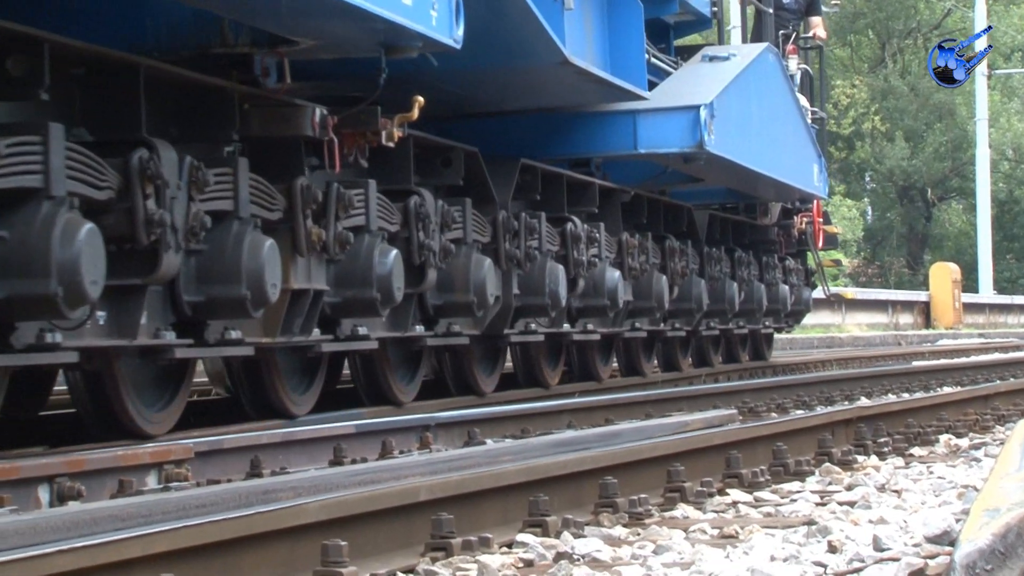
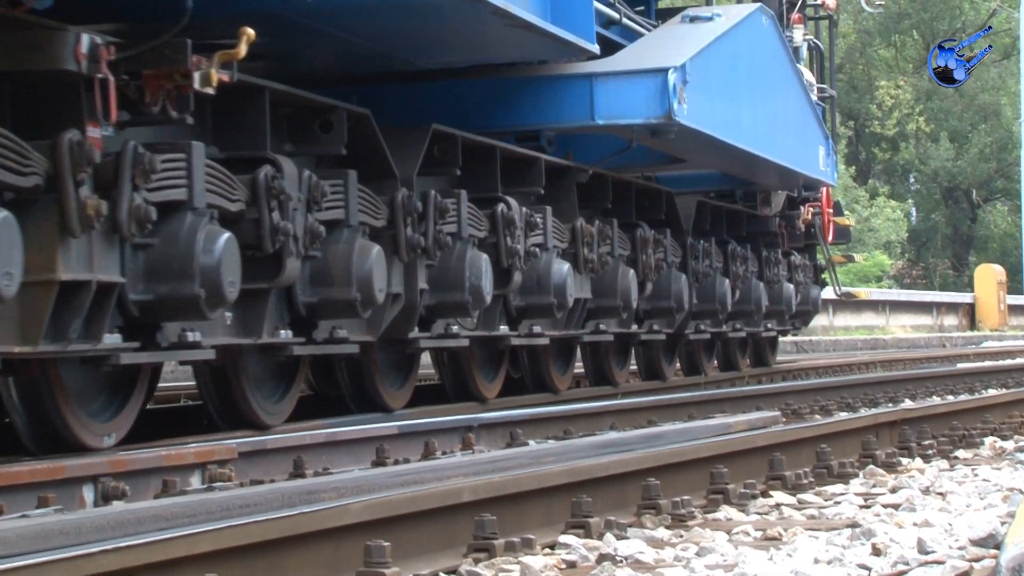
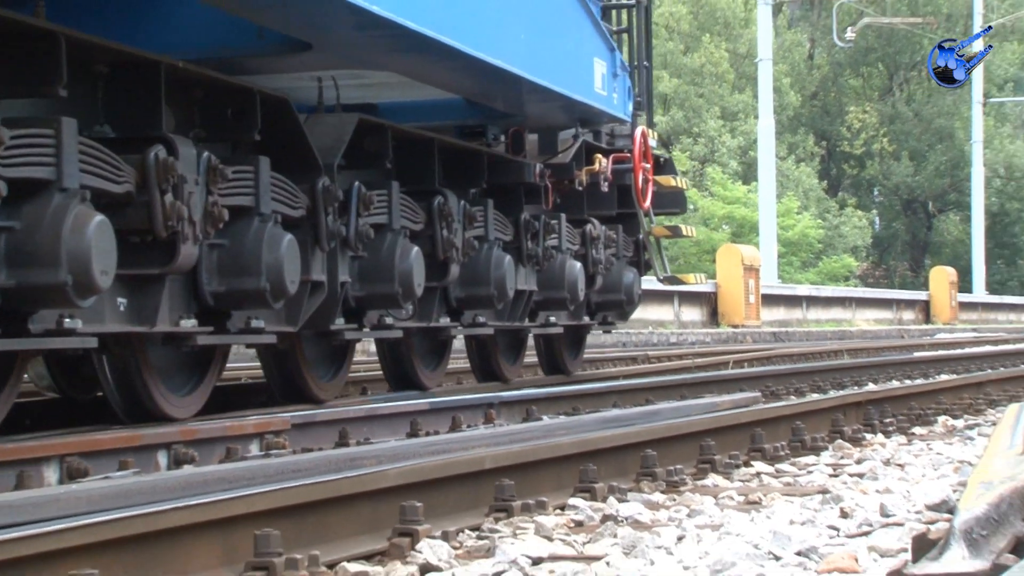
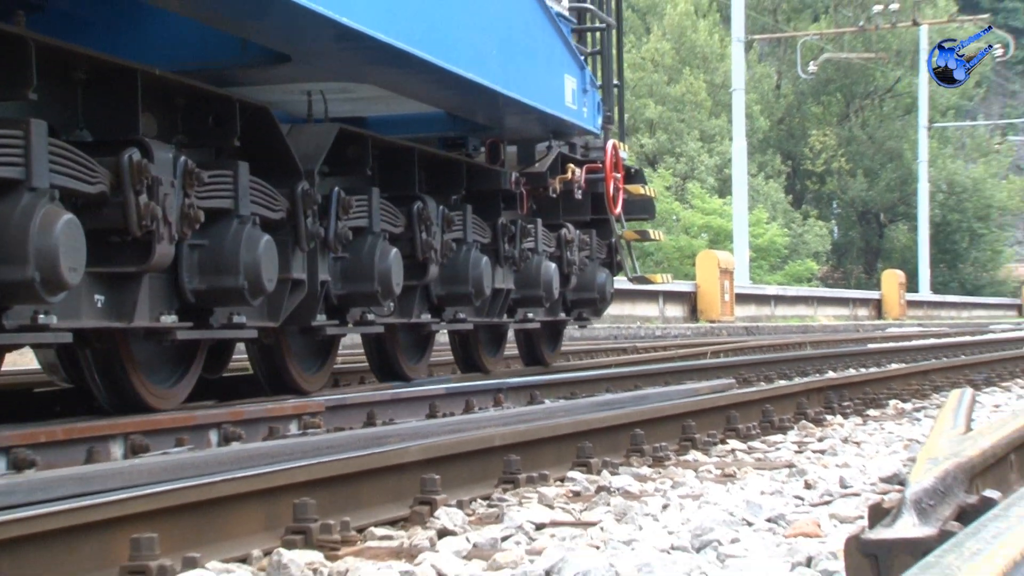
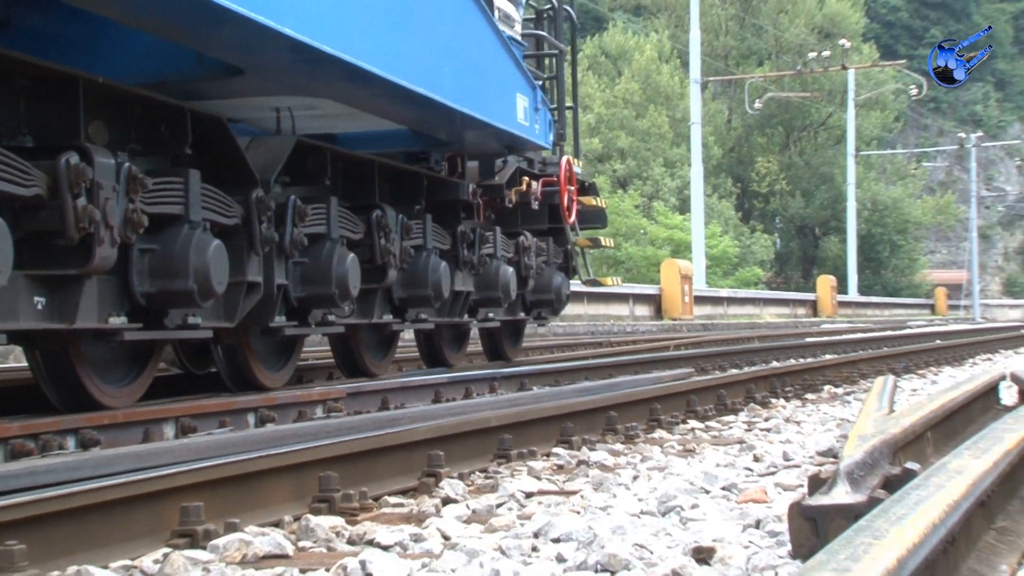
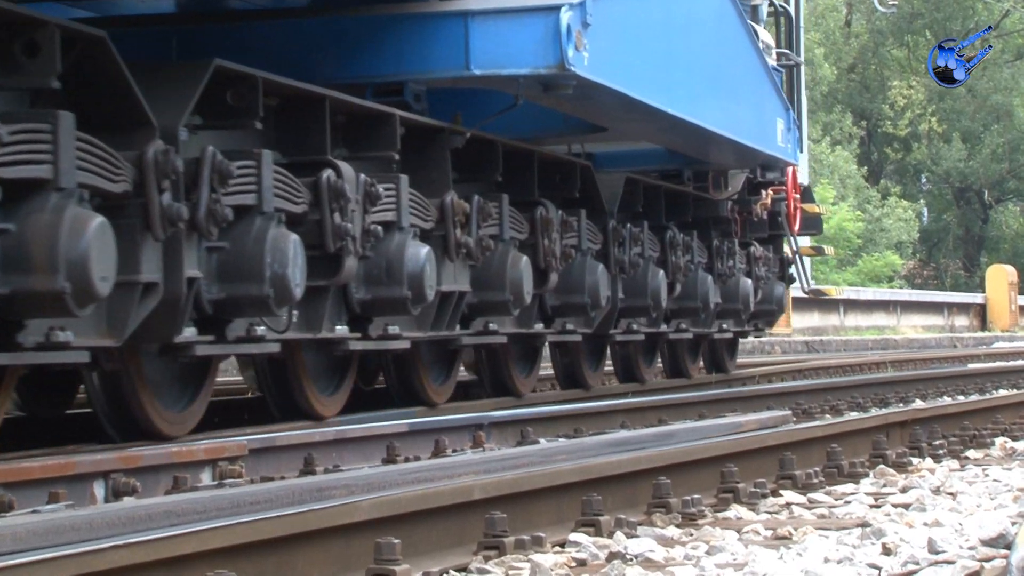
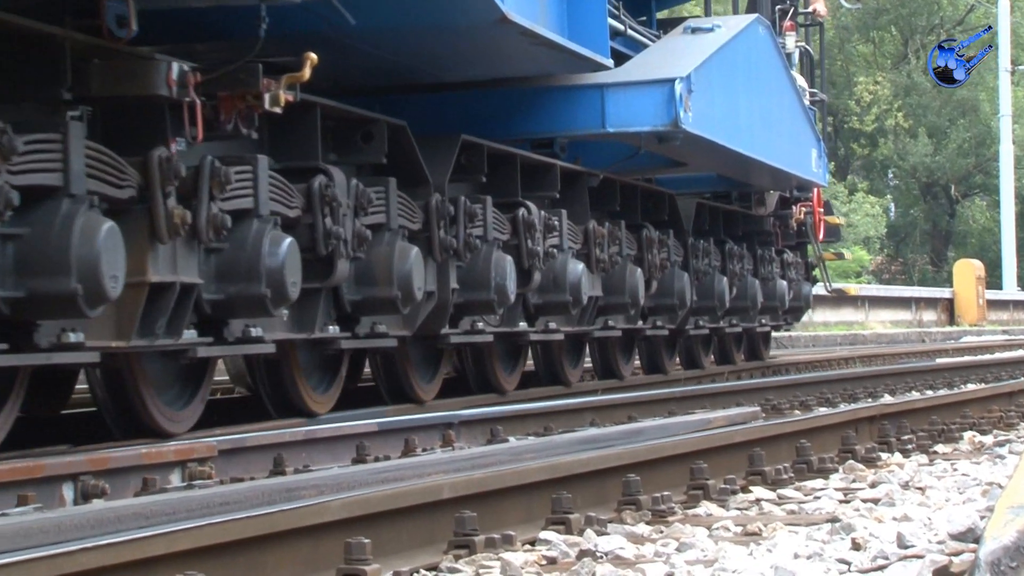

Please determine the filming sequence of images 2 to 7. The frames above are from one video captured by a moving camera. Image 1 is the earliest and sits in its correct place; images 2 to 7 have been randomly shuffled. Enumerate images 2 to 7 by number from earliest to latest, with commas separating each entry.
7, 2, 6, 3, 4, 5
